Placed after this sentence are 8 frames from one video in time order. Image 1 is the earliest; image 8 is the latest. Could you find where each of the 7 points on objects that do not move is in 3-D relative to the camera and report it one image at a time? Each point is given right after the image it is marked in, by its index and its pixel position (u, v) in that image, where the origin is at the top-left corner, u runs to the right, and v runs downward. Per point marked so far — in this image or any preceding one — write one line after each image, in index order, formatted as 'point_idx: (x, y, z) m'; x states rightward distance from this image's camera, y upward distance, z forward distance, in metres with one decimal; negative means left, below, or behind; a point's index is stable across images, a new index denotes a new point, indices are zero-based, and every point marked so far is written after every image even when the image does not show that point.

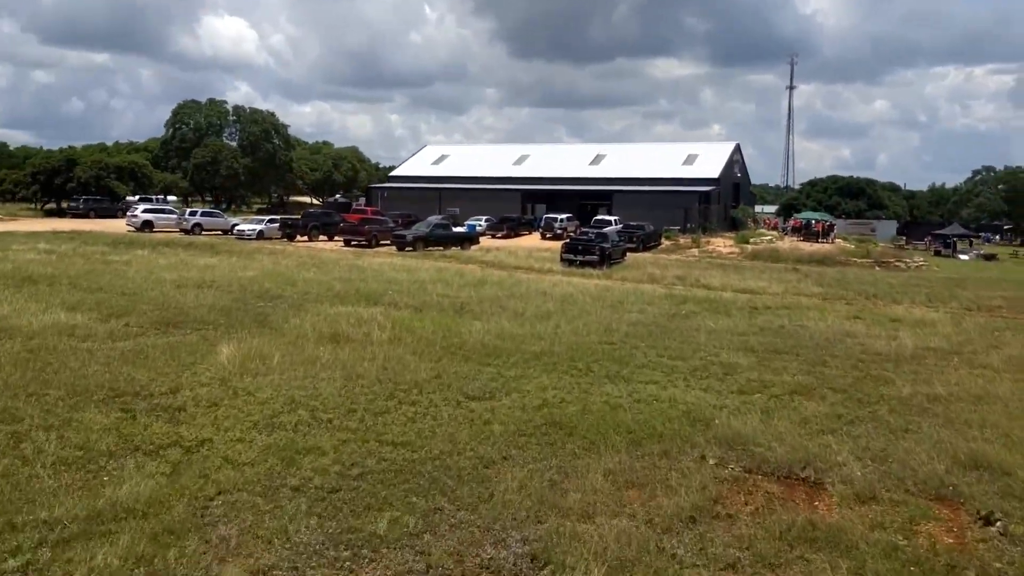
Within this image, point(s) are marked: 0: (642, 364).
0: (+1.8, -1.1, +13.3) m
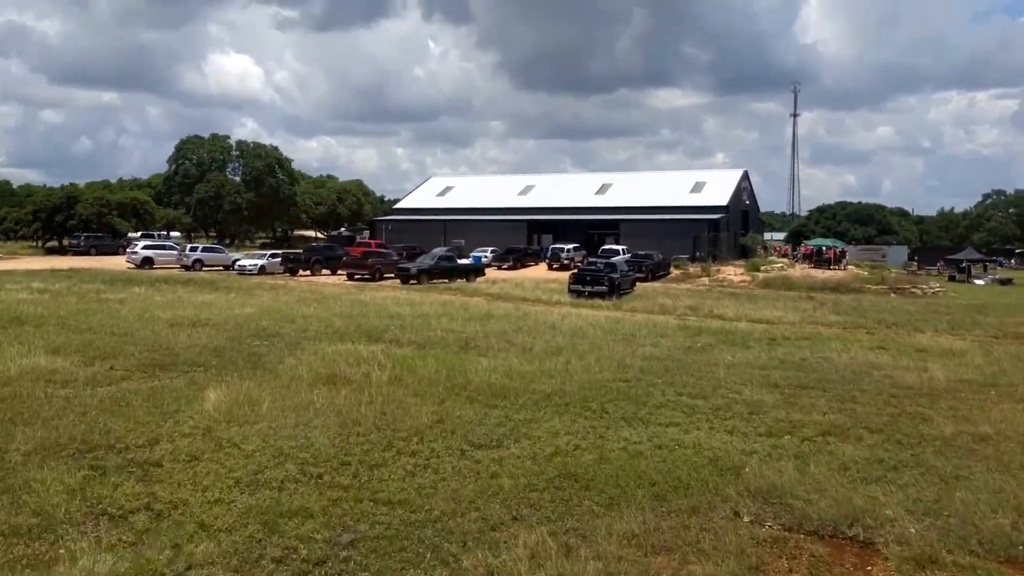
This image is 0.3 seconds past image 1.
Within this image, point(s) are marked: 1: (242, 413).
0: (+1.9, -1.5, +12.4) m
1: (-3.1, -1.5, +10.9) m
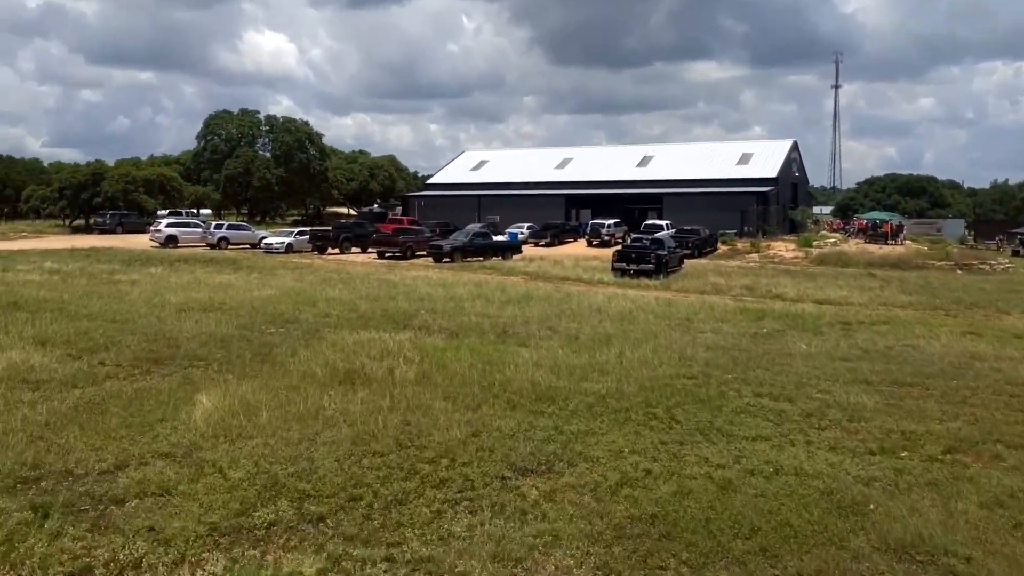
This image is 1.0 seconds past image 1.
0: (+2.5, -1.3, +10.3) m
1: (-2.6, -1.3, +9.0) m
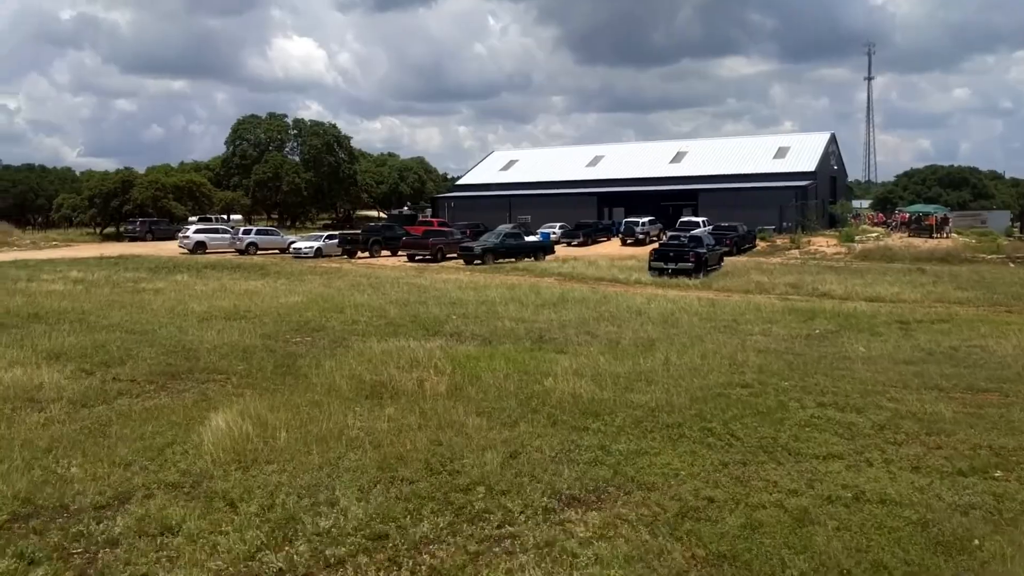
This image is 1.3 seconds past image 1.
0: (+2.9, -1.3, +9.4) m
1: (-2.3, -1.4, +8.2) m
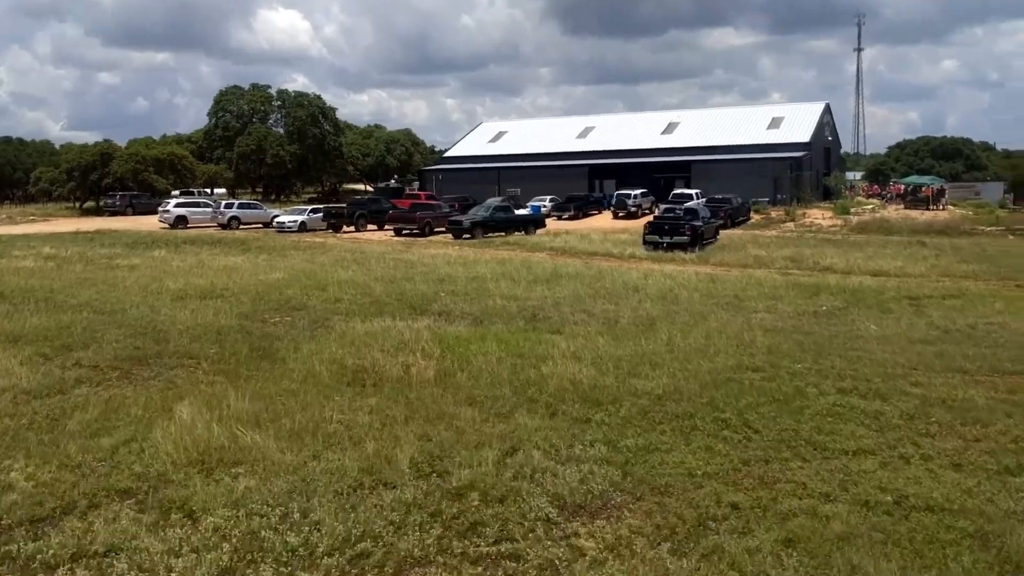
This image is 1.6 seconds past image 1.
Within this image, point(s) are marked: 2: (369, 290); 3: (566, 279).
0: (+2.8, -1.1, +8.6) m
1: (-2.3, -1.2, +7.3) m
2: (-2.7, 0.0, +17.6) m
3: (+1.1, +0.2, +19.7) m
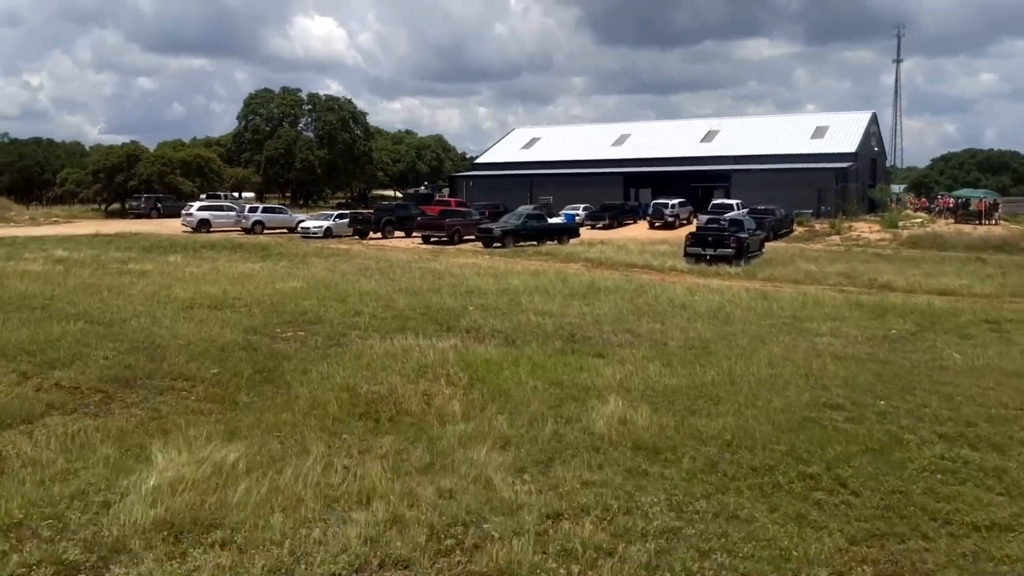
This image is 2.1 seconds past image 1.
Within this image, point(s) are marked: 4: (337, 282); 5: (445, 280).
0: (+3.1, -1.4, +7.0) m
1: (-2.0, -1.4, +5.9) m
2: (-2.1, -0.3, +16.3) m
3: (+1.8, -0.1, +18.2) m
4: (-3.6, +0.1, +19.3) m
5: (-1.4, +0.2, +20.0) m
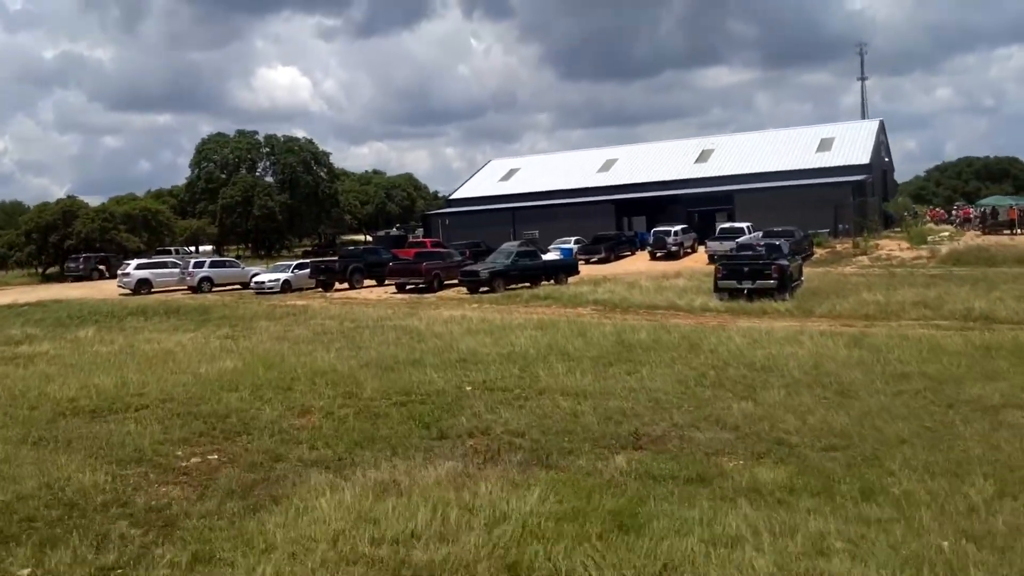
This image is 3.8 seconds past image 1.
0: (+3.6, -1.6, +2.3) m
1: (-1.5, -1.9, +1.1) m
2: (-1.9, -1.2, +11.5) m
3: (+1.9, -0.9, +13.6) m
4: (-3.5, -1.0, +14.5) m
5: (-1.4, -0.9, +15.2) m
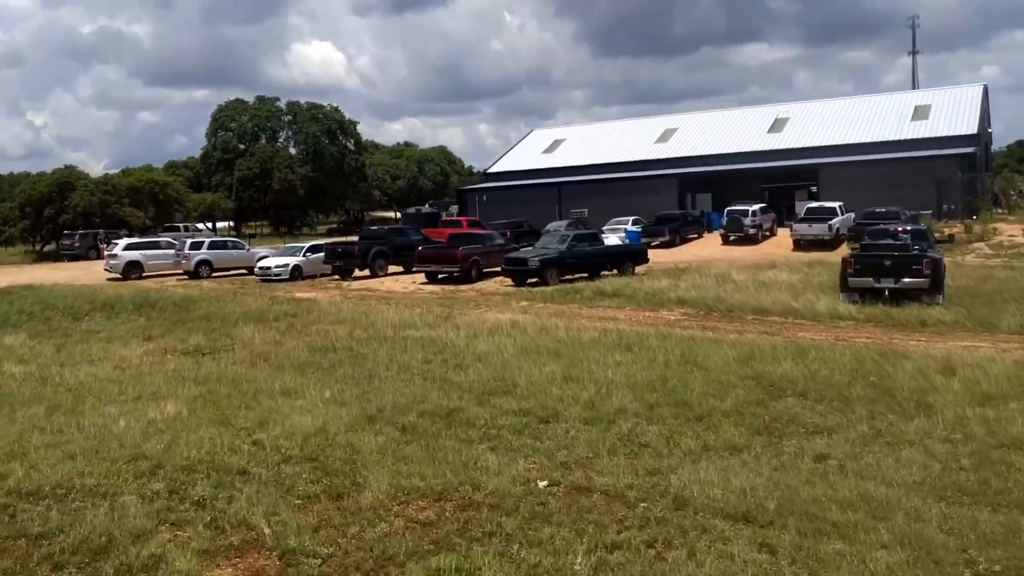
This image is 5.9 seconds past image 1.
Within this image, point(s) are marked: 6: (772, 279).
0: (+4.0, -2.1, -2.7) m
1: (-1.1, -2.3, -3.7) m
2: (-1.1, -1.4, +6.6) m
3: (+2.8, -1.1, +8.6) m
4: (-2.6, -1.1, +9.7) m
5: (-0.5, -1.0, +10.3) m
6: (+5.3, +0.2, +19.3) m
